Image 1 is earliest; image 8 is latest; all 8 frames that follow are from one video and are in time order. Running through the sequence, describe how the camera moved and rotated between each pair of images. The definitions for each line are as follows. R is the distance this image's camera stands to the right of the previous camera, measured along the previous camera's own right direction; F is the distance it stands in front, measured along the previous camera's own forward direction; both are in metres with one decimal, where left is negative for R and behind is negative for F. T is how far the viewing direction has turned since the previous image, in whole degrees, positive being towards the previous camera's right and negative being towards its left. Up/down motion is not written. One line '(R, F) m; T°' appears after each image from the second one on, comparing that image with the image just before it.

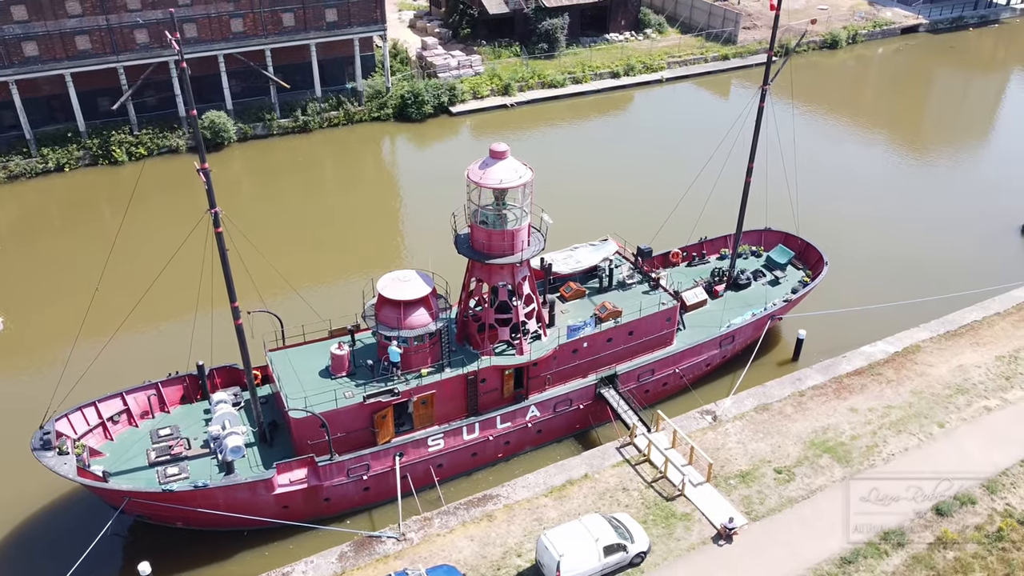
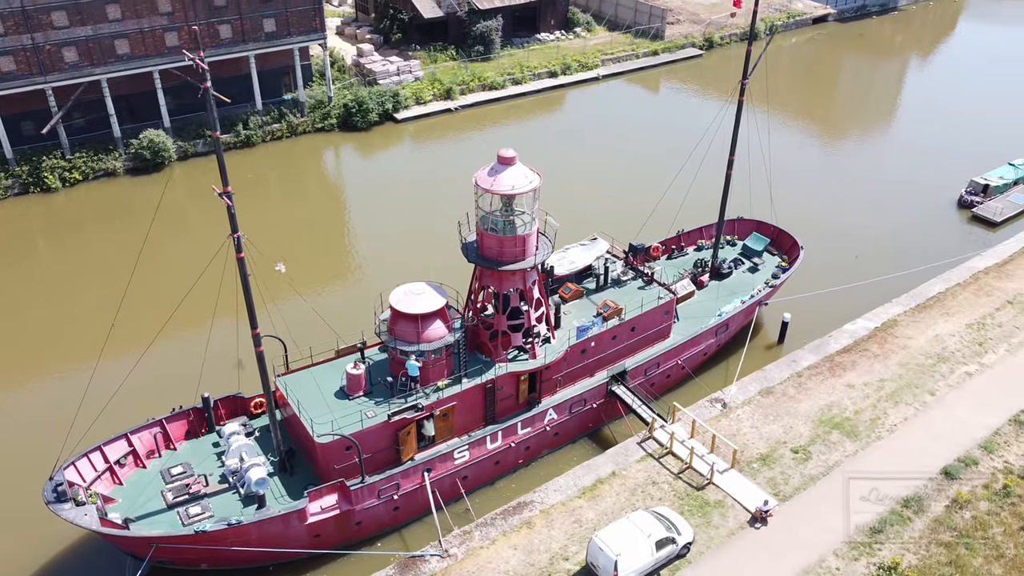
(-2.5, +0.2) m; +6°
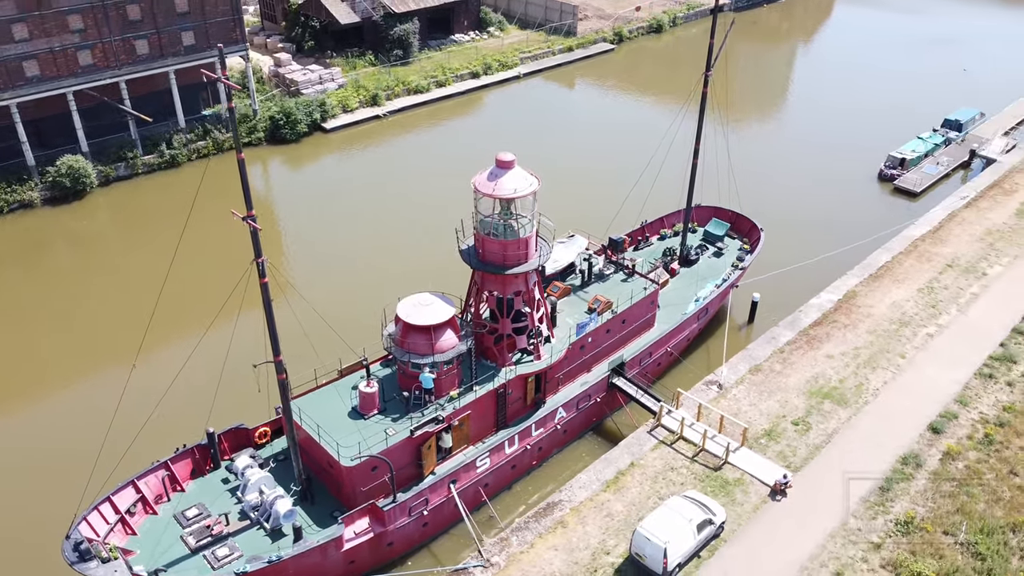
(-2.7, +0.2) m; +8°
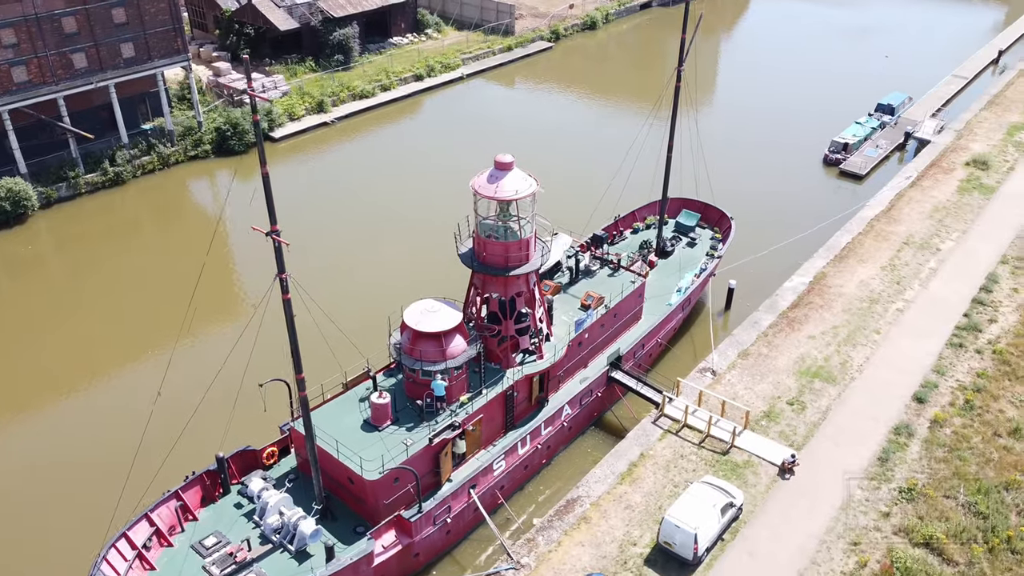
(-1.9, +0.1) m; +5°
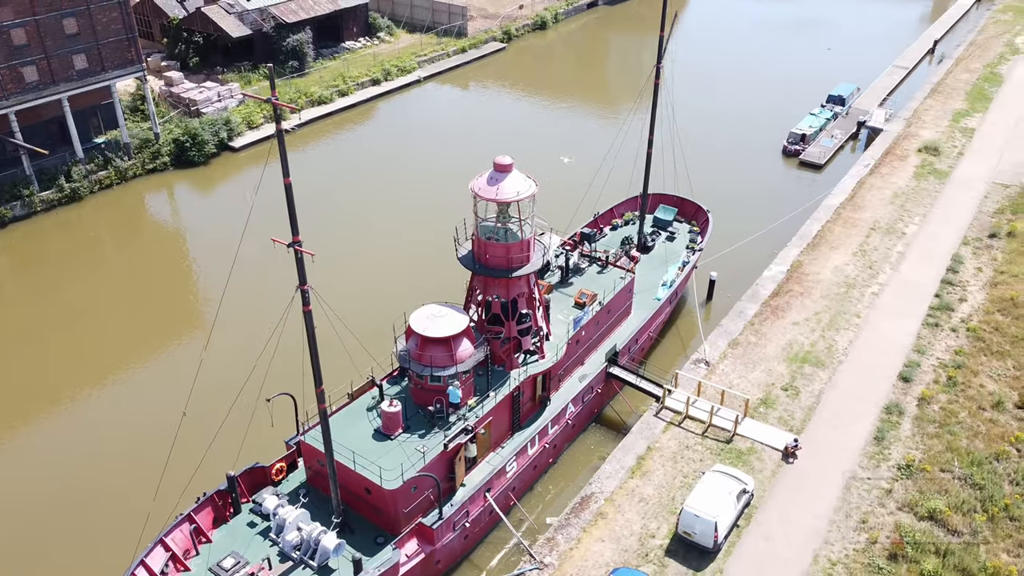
(-1.5, 0.0) m; +4°
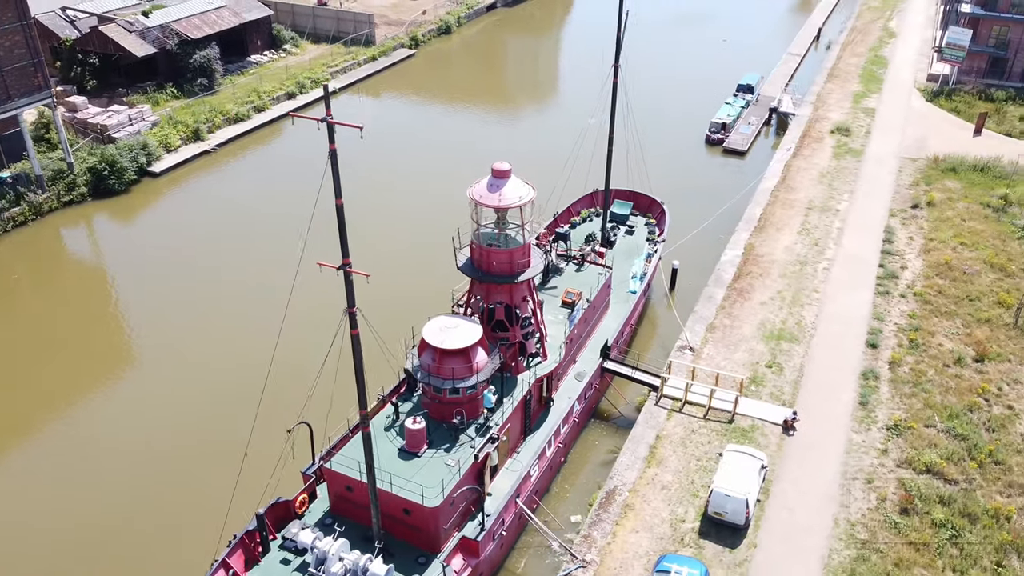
(-2.8, +0.1) m; +8°
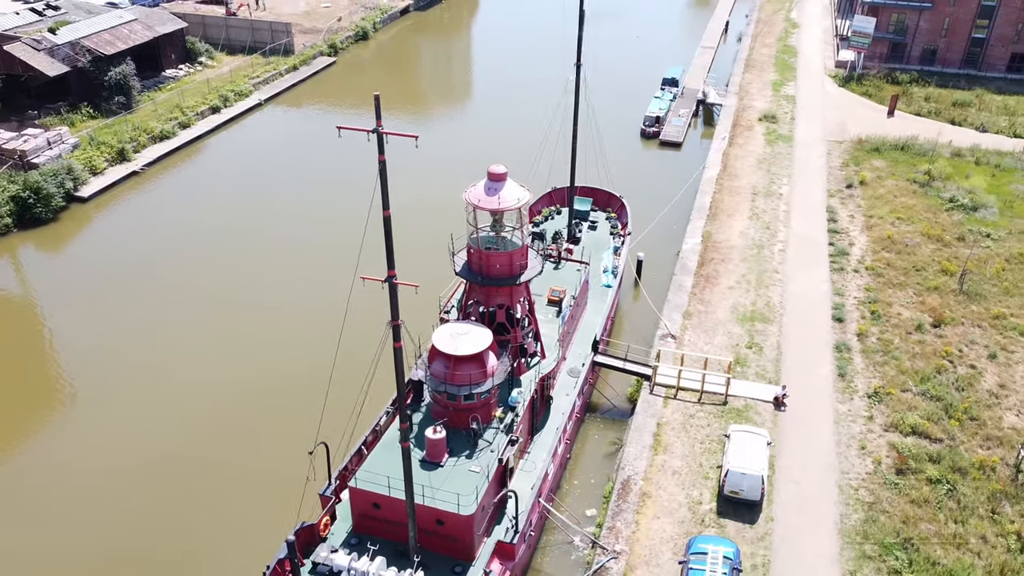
(-2.3, +0.1) m; +7°
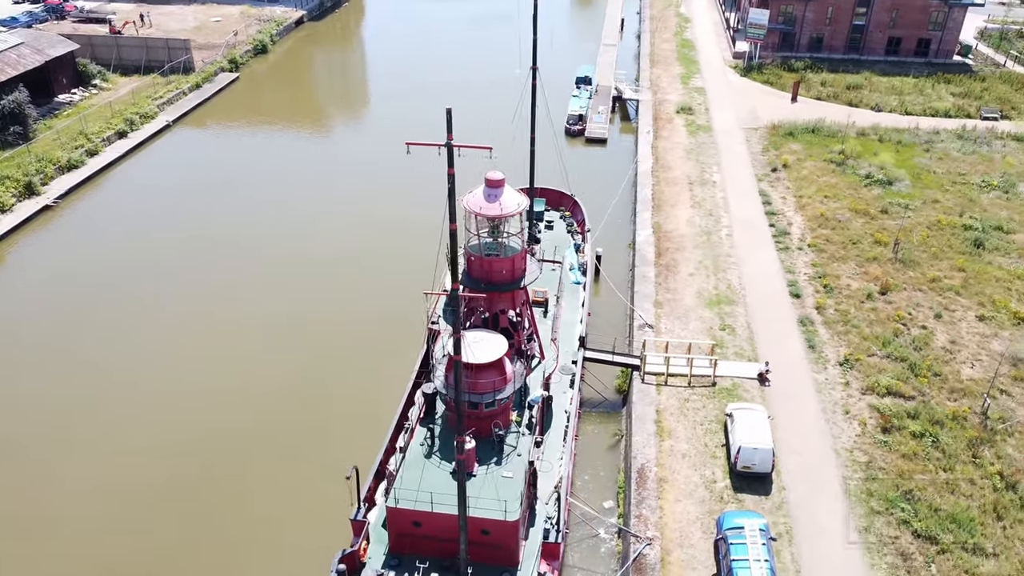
(-2.8, 0.0) m; +8°
